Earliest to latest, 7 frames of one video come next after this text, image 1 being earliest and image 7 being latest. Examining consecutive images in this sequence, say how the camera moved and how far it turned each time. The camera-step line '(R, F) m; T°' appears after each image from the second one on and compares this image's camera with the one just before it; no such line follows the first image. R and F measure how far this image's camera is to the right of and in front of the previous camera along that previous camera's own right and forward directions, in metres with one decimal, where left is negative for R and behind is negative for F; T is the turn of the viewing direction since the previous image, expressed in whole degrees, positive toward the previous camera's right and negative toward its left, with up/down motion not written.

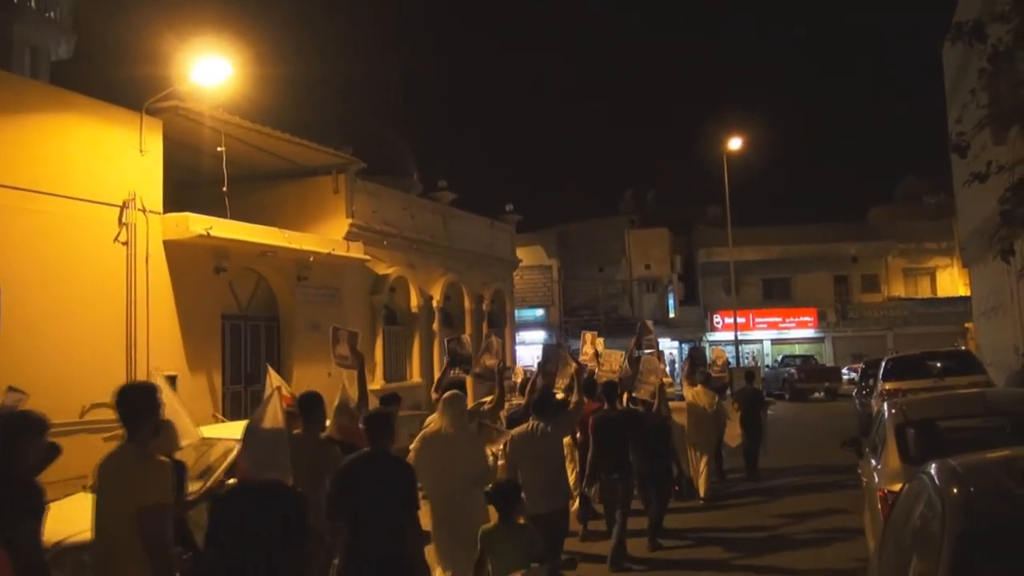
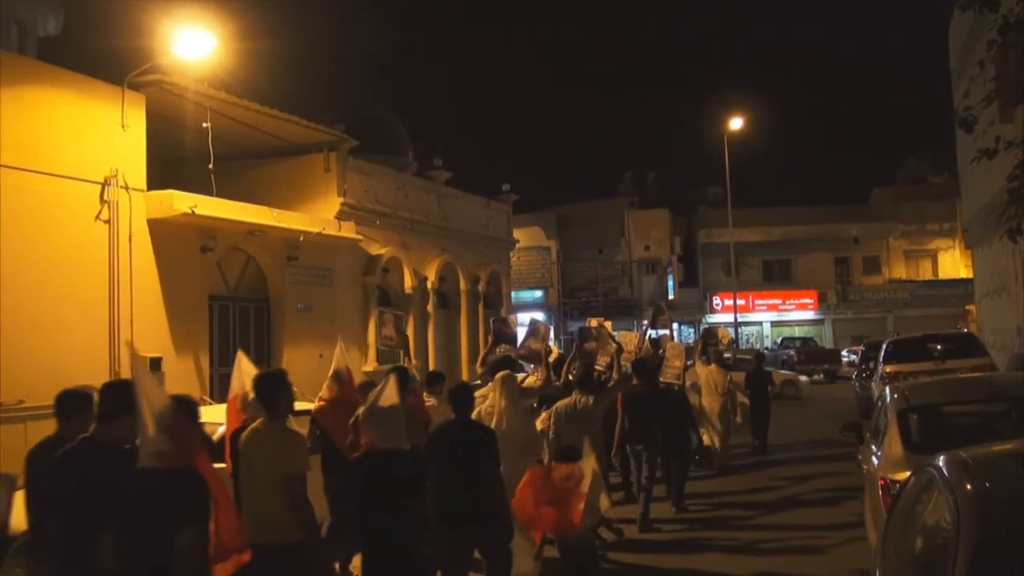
(+0.1, +0.3) m; 0°
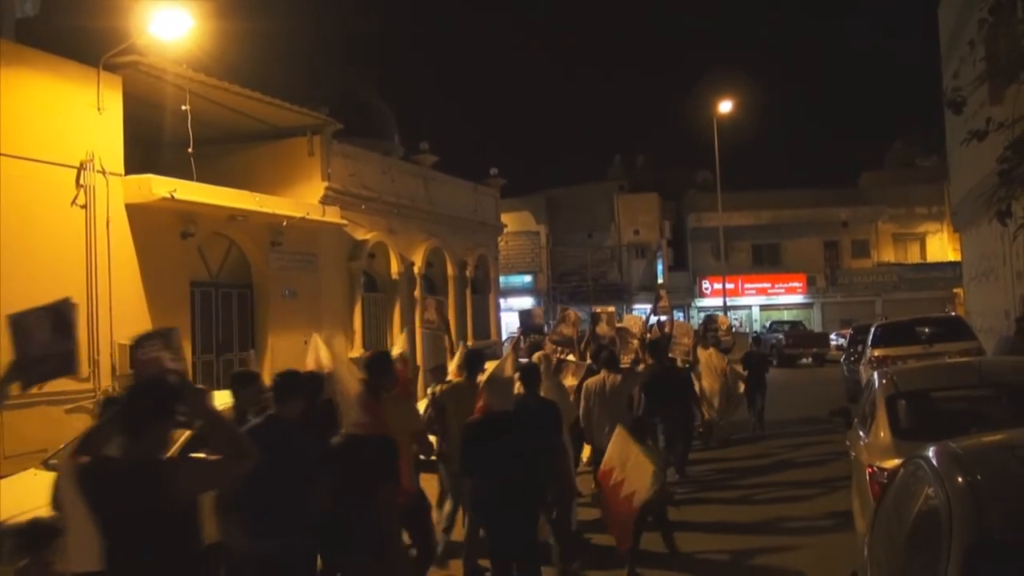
(+0.1, +0.2) m; +1°
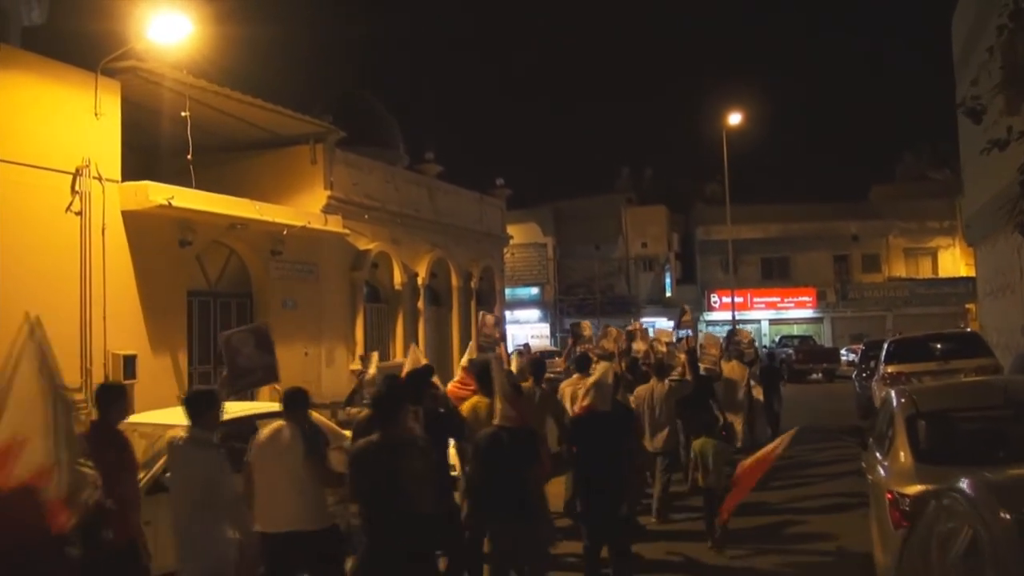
(+0.1, +0.3) m; 0°
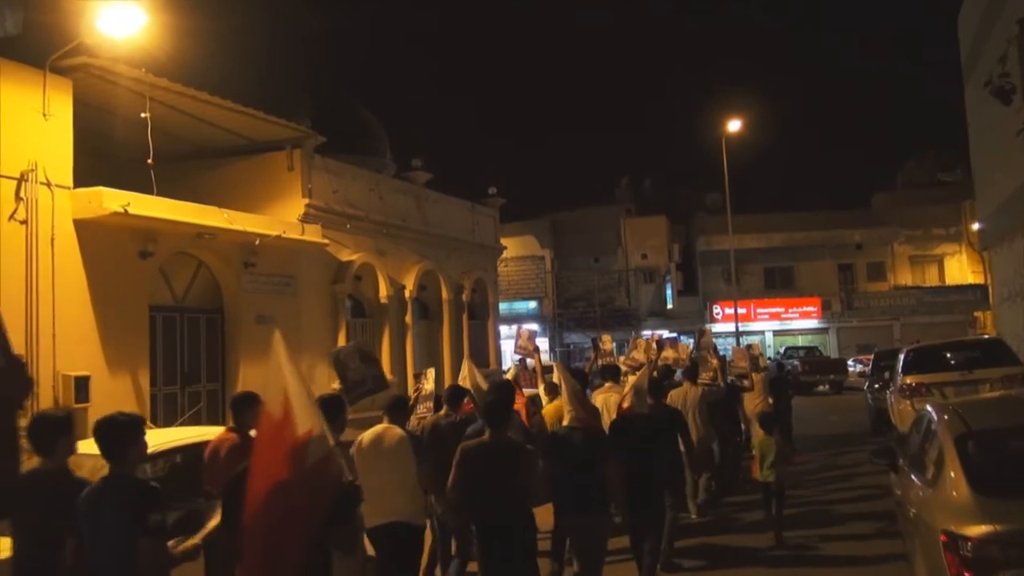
(+0.2, +1.0) m; 0°
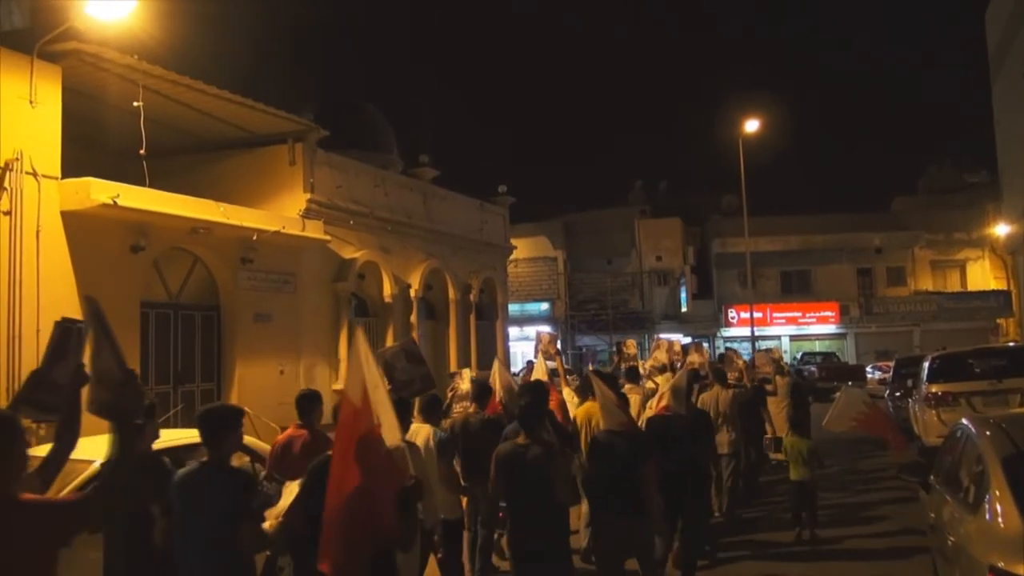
(+0.1, +0.5) m; -1°
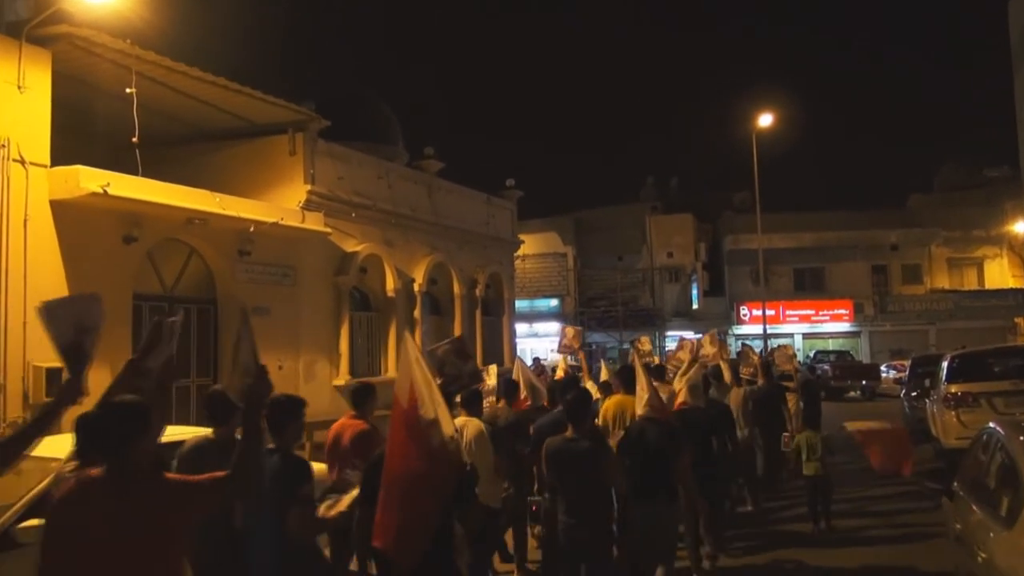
(+0.1, +0.4) m; -1°
